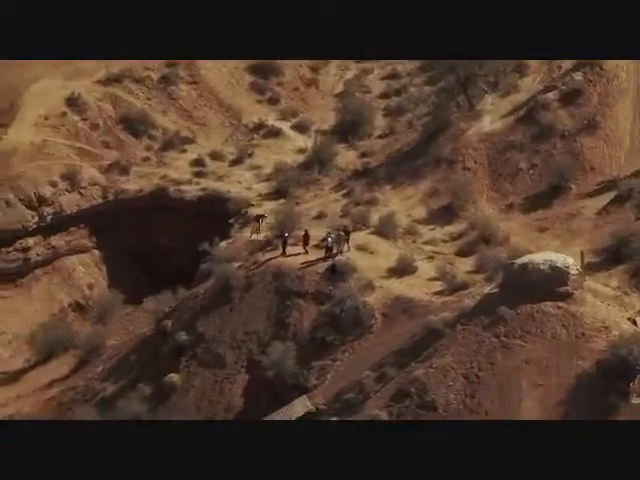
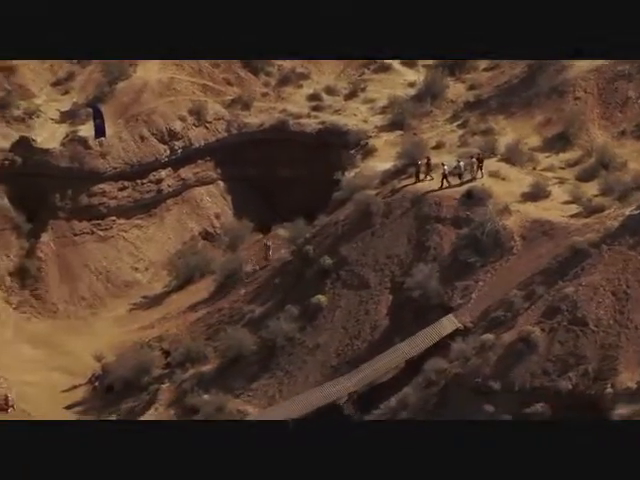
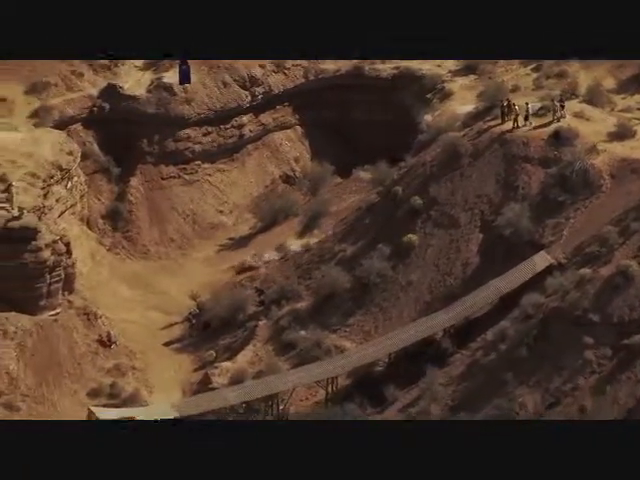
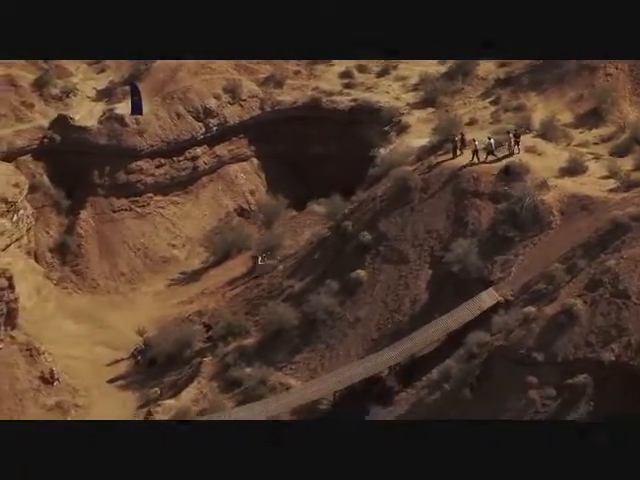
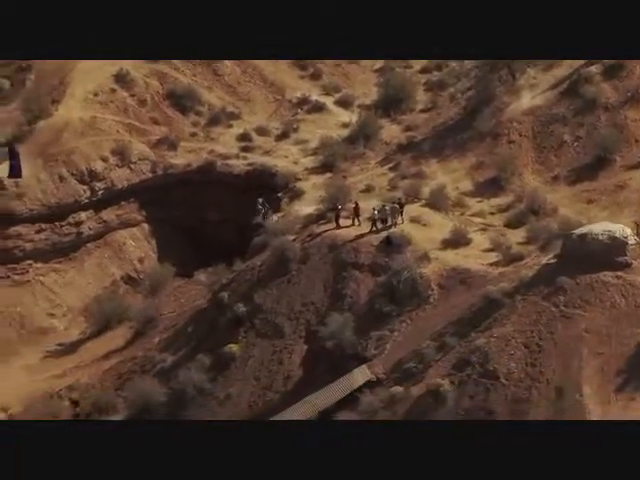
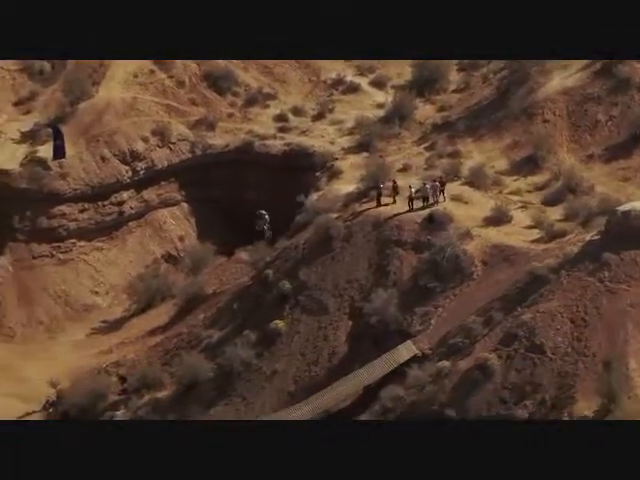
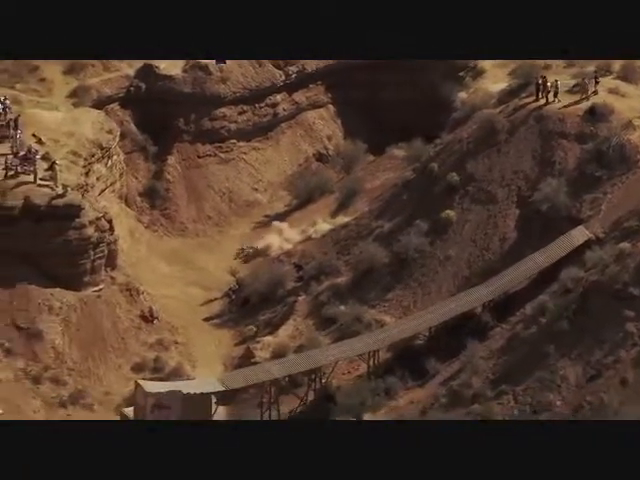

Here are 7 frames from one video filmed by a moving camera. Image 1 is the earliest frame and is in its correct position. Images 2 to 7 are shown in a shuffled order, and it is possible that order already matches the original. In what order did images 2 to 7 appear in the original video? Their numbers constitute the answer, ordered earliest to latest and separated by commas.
5, 6, 2, 4, 3, 7
